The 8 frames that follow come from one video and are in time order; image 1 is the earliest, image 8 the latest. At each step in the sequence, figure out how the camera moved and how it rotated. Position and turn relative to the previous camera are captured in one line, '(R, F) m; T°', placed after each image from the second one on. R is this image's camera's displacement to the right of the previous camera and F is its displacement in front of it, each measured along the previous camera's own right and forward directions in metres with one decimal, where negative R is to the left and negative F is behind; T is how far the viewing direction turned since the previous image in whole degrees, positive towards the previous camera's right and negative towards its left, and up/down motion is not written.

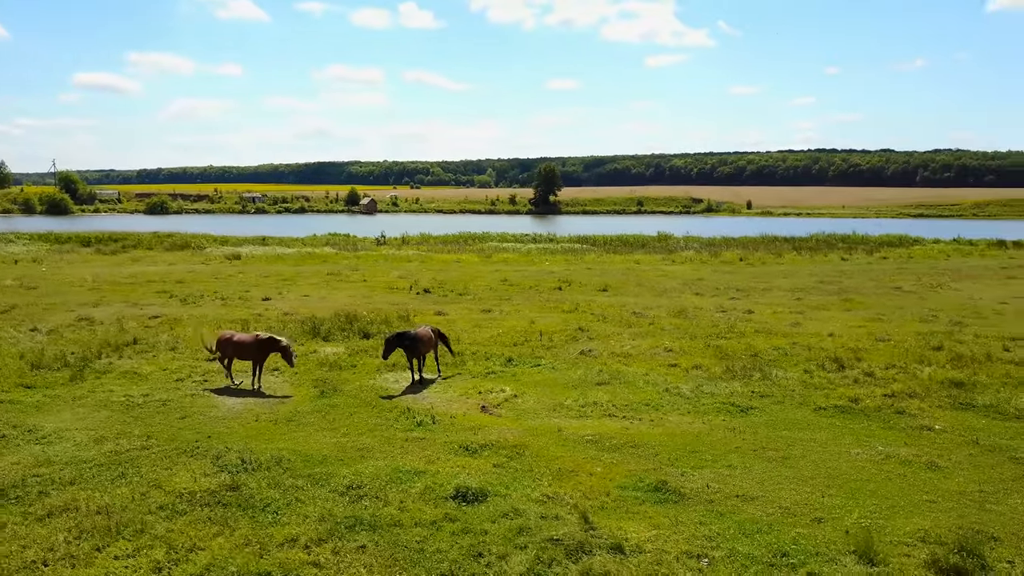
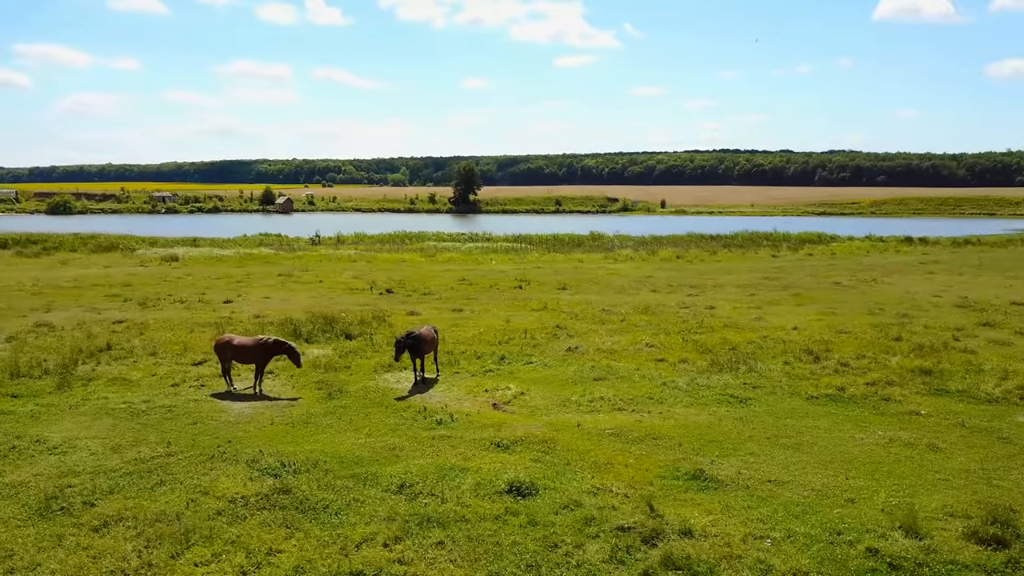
(-1.7, -0.2) m; +6°
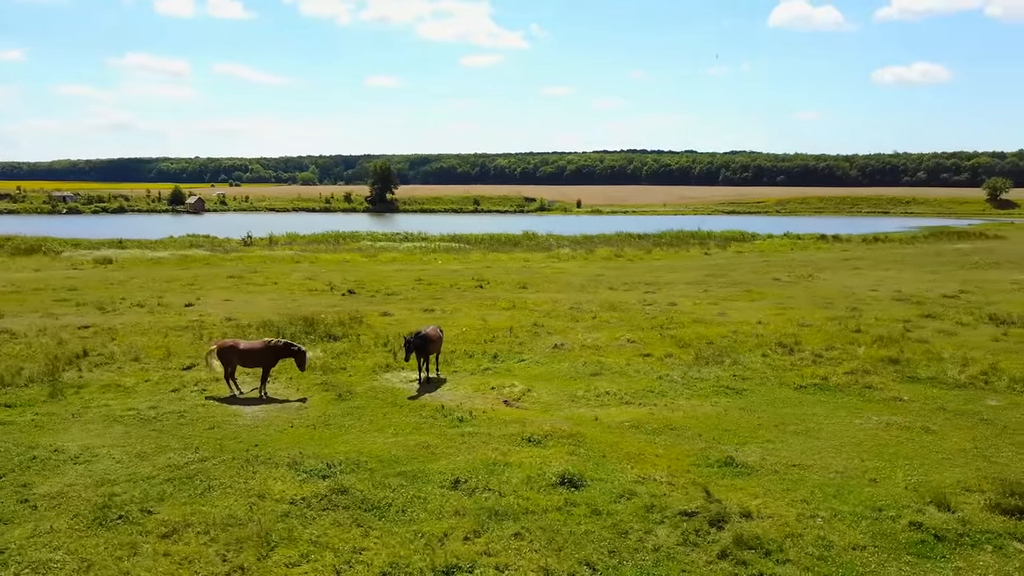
(-1.8, -0.2) m; +6°
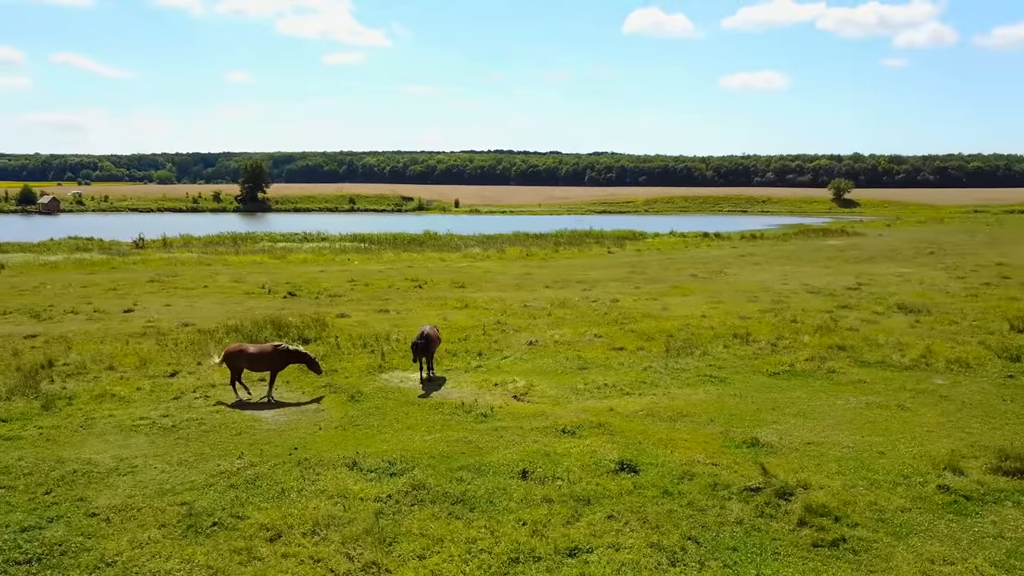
(-2.6, -0.3) m; +9°
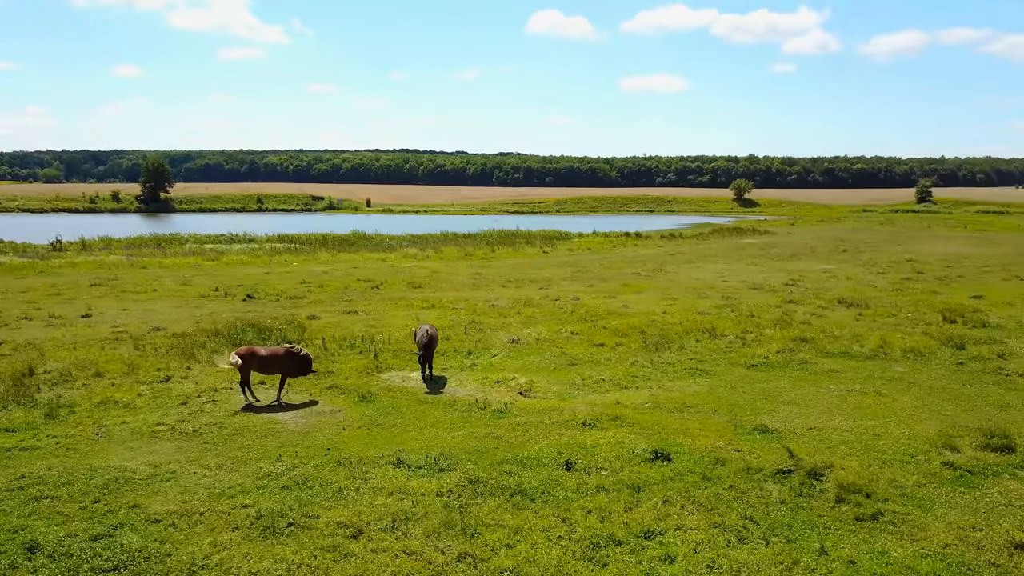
(-1.9, -0.3) m; +6°
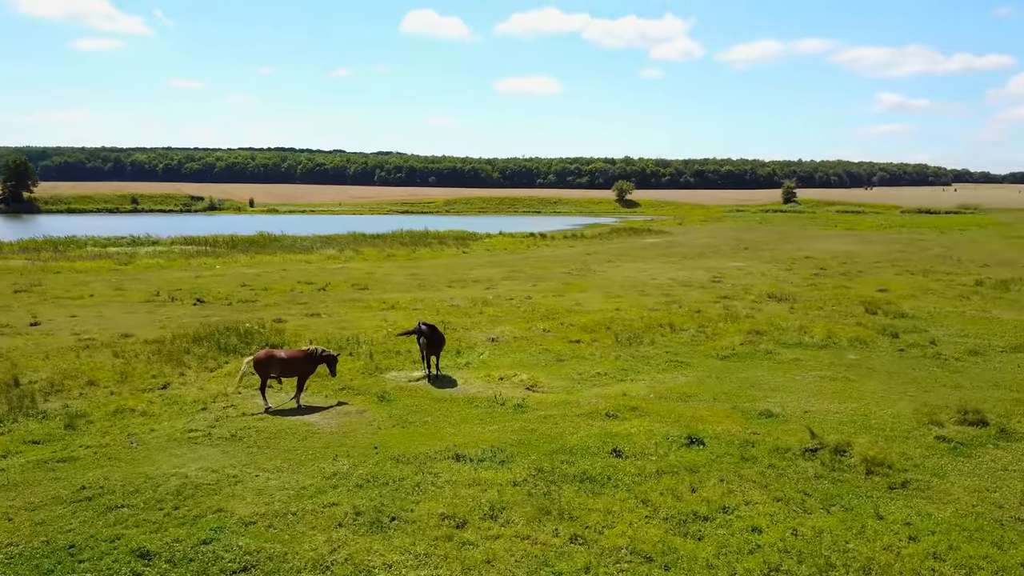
(-2.5, -0.4) m; +8°
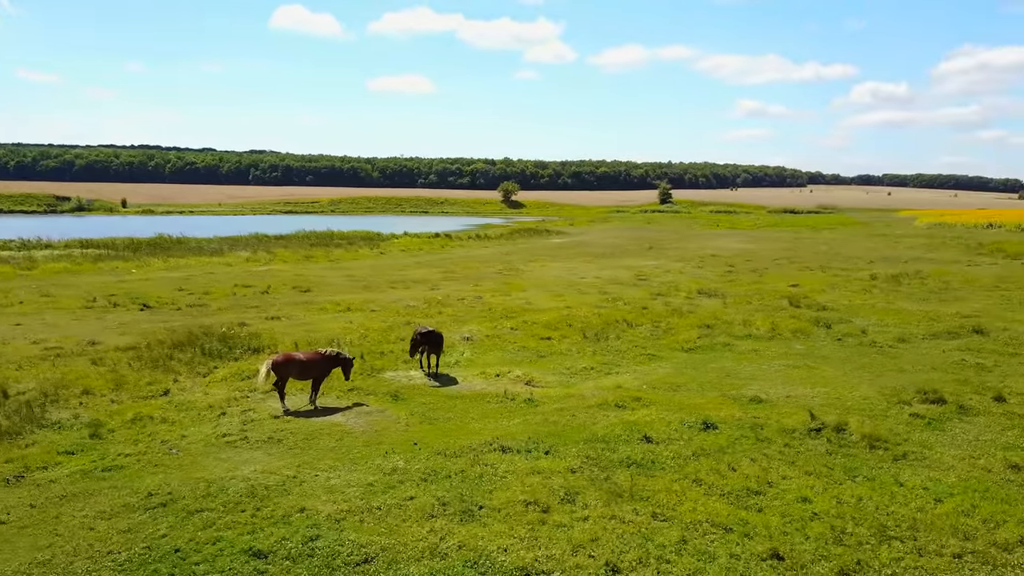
(-2.5, -0.5) m; +8°
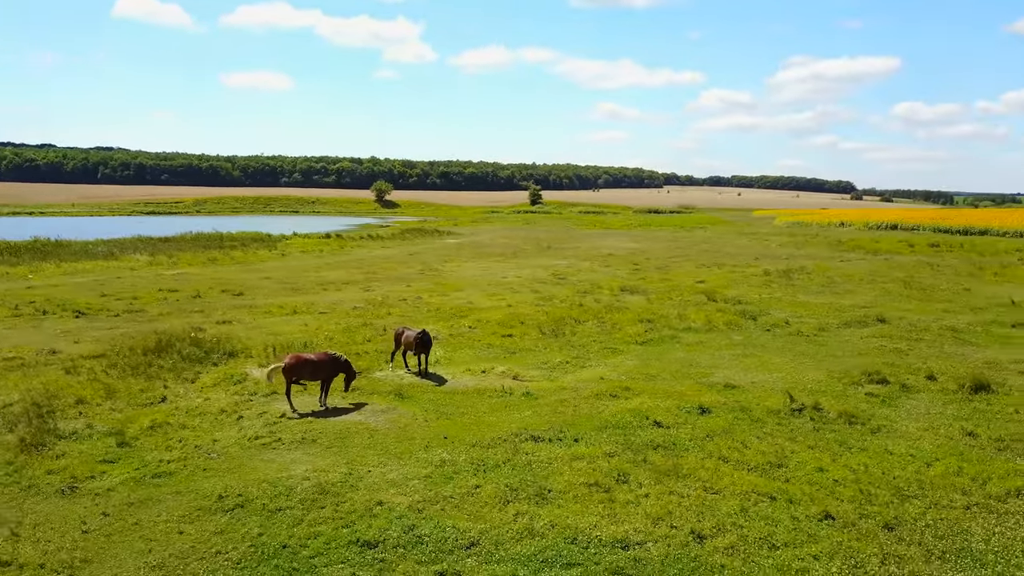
(-2.6, -0.5) m; +9°
